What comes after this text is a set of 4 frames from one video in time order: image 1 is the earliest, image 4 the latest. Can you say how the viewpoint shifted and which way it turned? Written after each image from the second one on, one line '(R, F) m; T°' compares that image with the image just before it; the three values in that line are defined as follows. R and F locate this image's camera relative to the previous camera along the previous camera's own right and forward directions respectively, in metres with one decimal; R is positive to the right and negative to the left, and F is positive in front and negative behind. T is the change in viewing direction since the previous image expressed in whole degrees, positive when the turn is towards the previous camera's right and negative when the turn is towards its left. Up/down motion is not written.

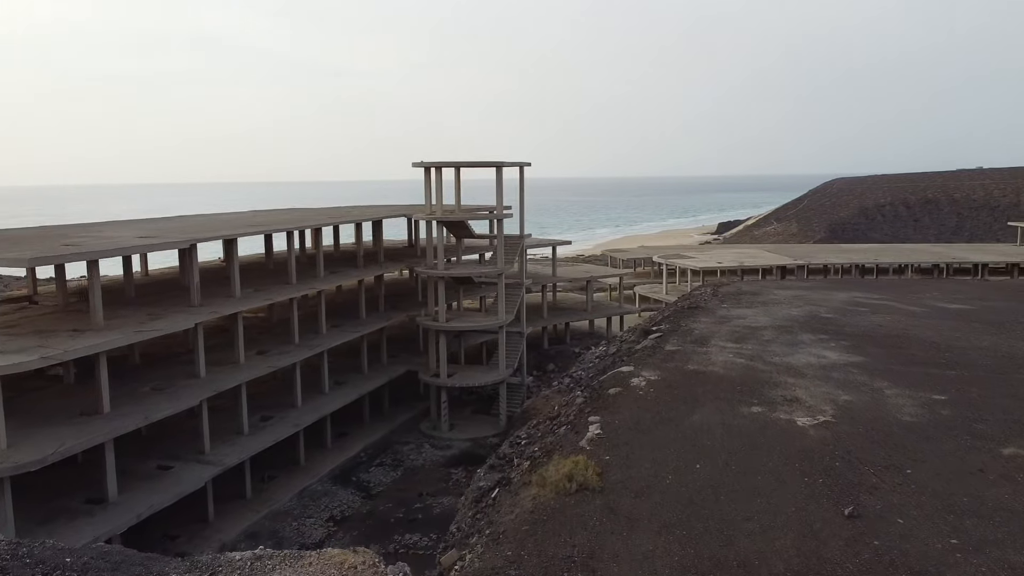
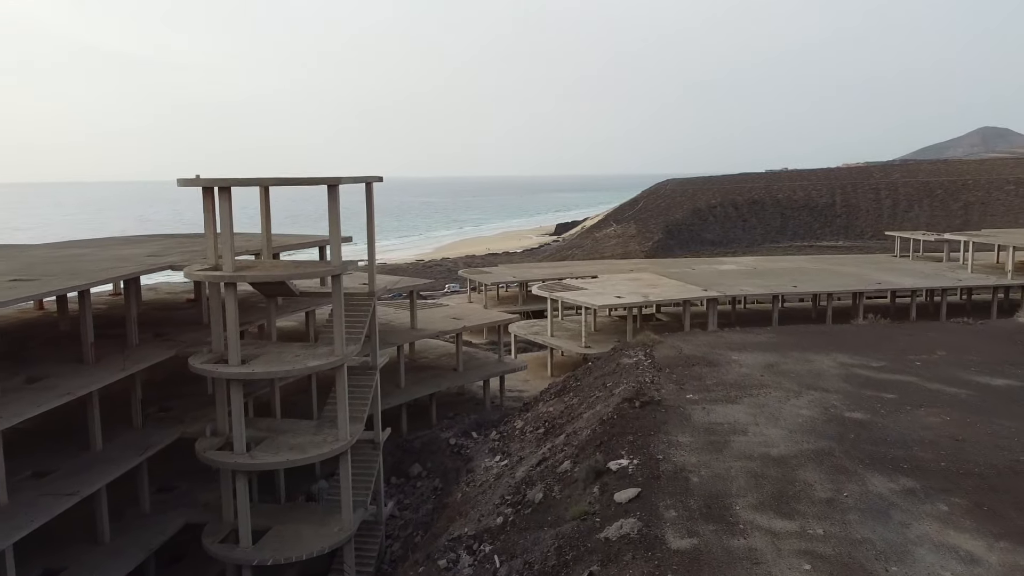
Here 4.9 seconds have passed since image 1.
(-0.2, +9.4) m; +11°
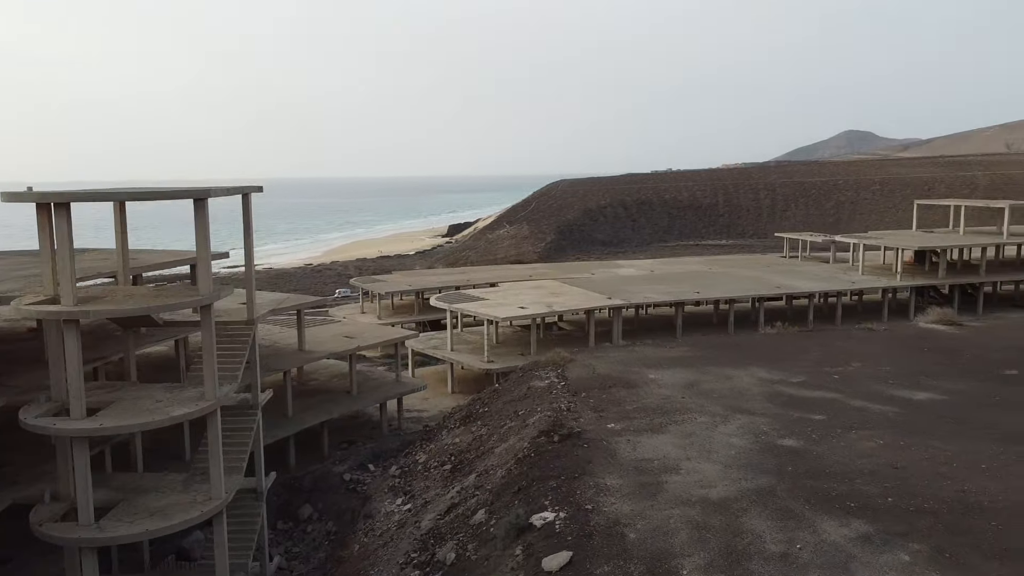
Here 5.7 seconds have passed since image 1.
(-0.1, +1.7) m; +8°
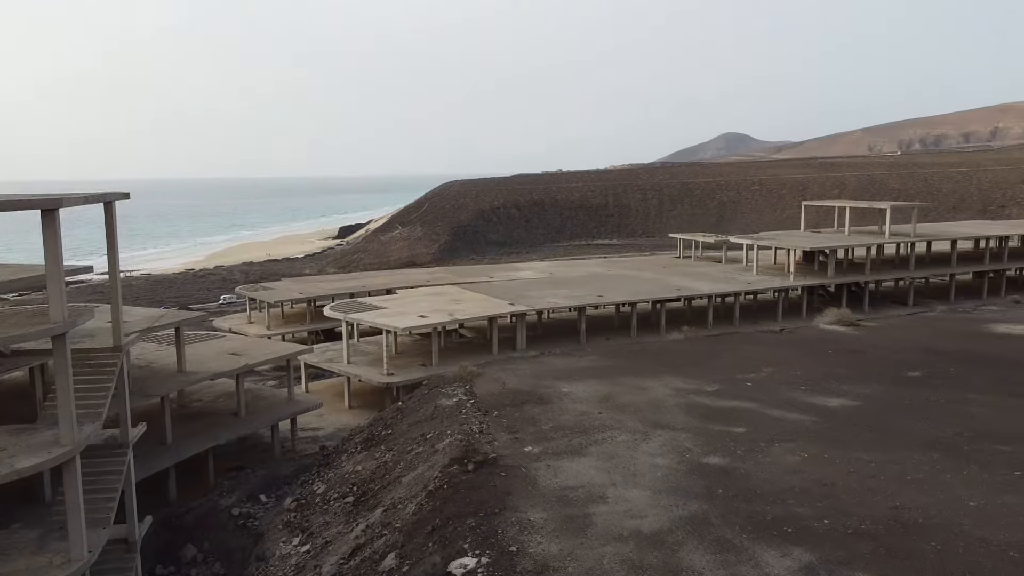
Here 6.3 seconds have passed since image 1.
(-0.2, +1.2) m; +7°
